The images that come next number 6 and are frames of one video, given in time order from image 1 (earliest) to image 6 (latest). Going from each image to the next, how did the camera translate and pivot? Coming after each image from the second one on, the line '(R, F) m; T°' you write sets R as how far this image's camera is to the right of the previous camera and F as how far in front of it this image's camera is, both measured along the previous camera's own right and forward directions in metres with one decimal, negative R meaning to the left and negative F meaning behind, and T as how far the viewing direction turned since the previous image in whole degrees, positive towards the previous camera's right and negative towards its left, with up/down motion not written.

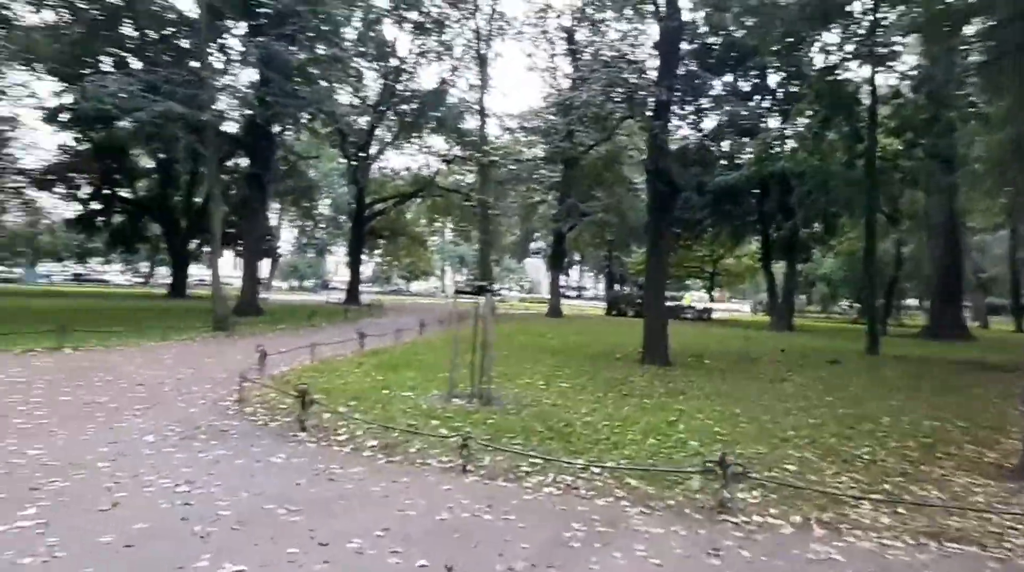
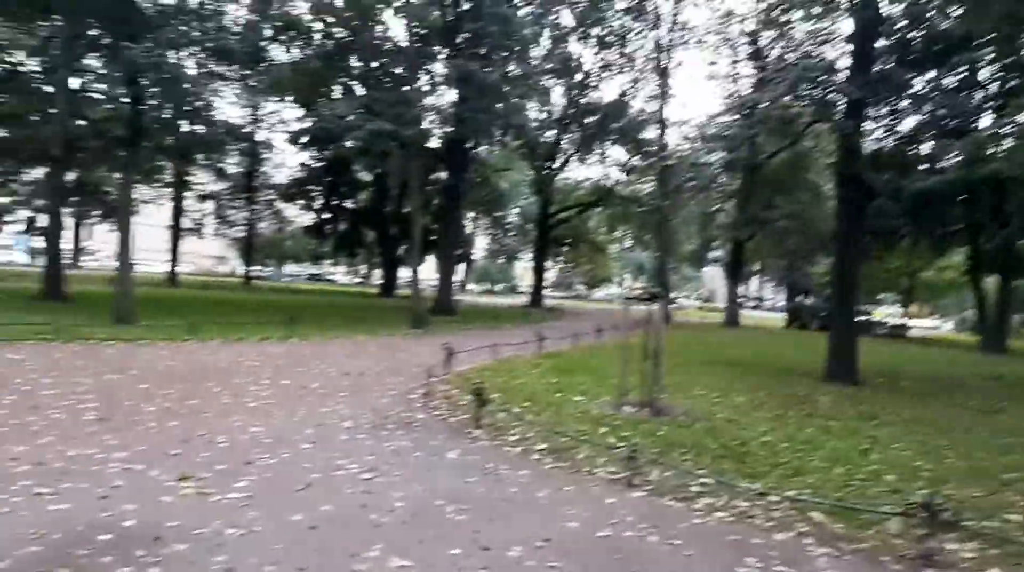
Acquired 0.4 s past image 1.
(+0.1, 0.0) m; -11°
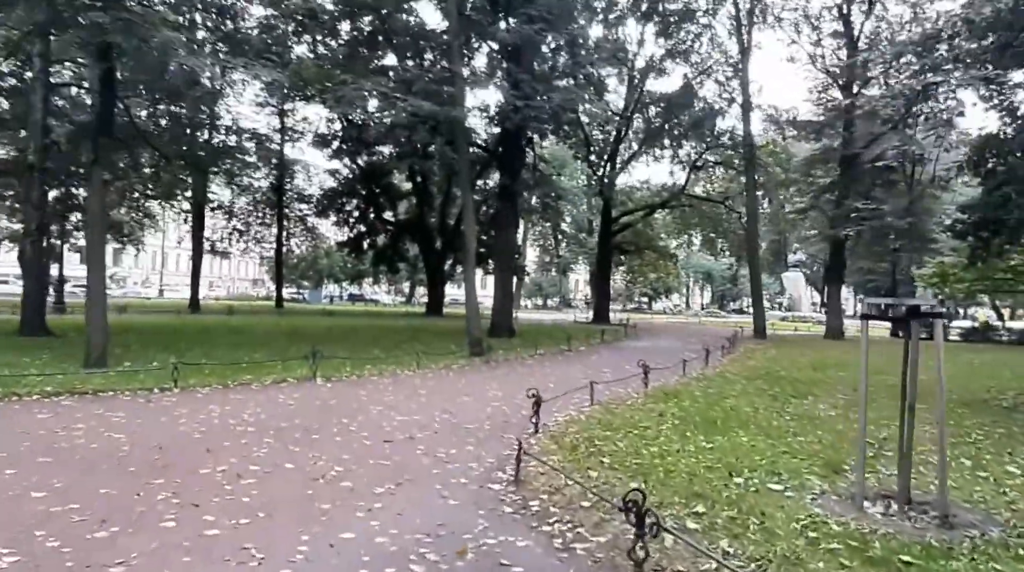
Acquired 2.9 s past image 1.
(-0.8, +4.5) m; -3°
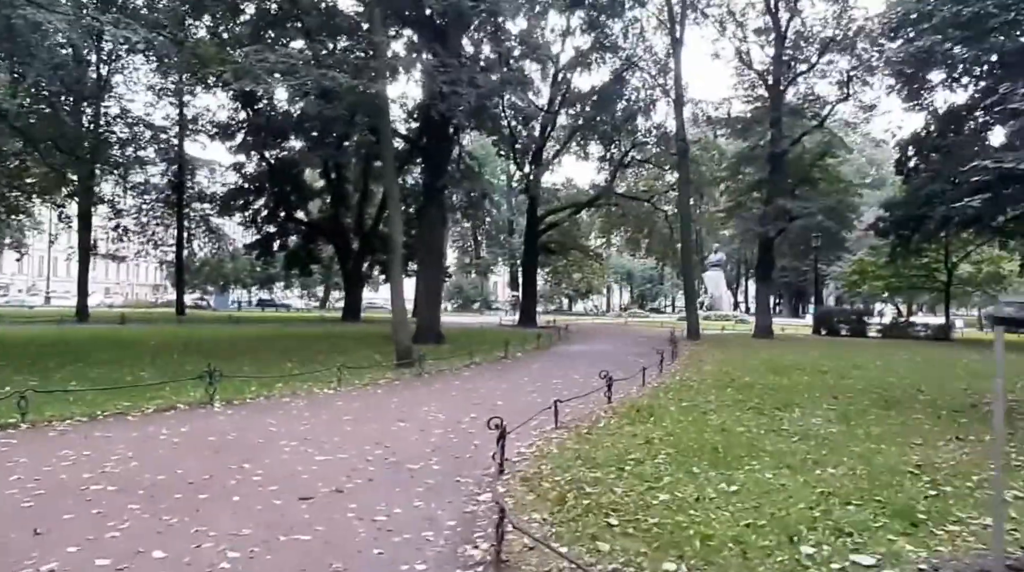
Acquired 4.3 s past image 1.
(-0.3, +2.1) m; +5°
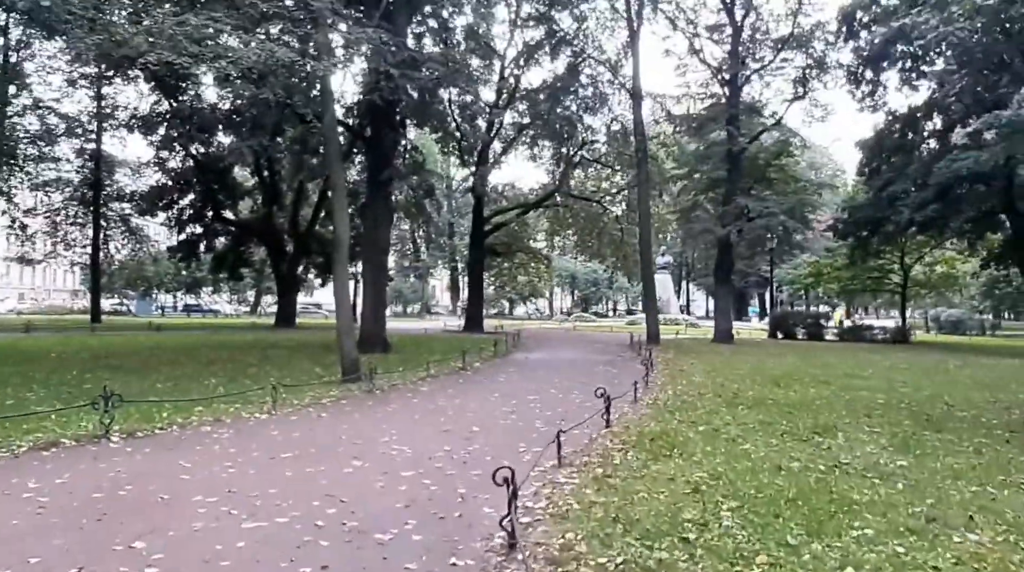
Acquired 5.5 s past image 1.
(-0.5, +2.3) m; +4°
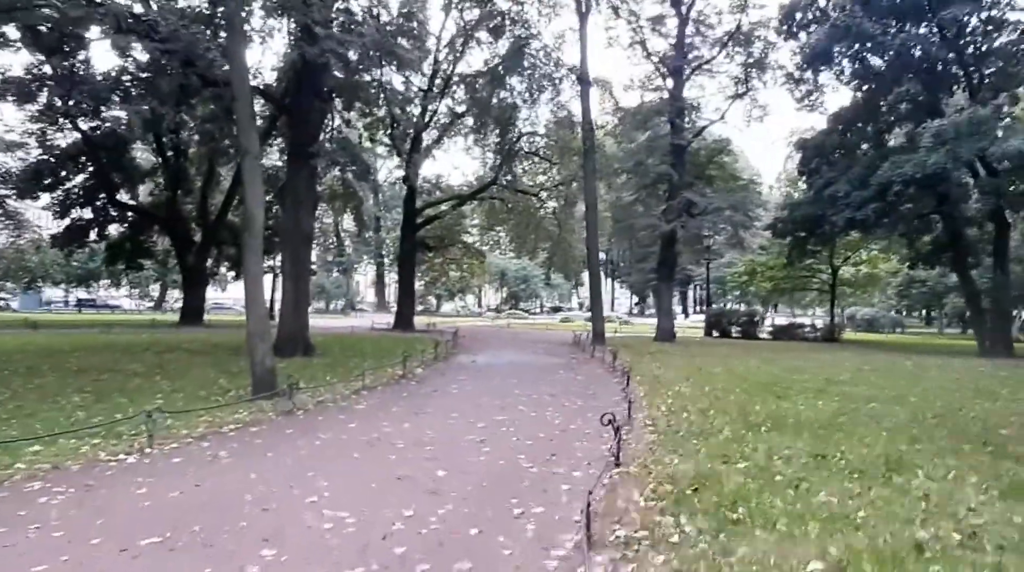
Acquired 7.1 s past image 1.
(-0.5, +2.7) m; +5°
